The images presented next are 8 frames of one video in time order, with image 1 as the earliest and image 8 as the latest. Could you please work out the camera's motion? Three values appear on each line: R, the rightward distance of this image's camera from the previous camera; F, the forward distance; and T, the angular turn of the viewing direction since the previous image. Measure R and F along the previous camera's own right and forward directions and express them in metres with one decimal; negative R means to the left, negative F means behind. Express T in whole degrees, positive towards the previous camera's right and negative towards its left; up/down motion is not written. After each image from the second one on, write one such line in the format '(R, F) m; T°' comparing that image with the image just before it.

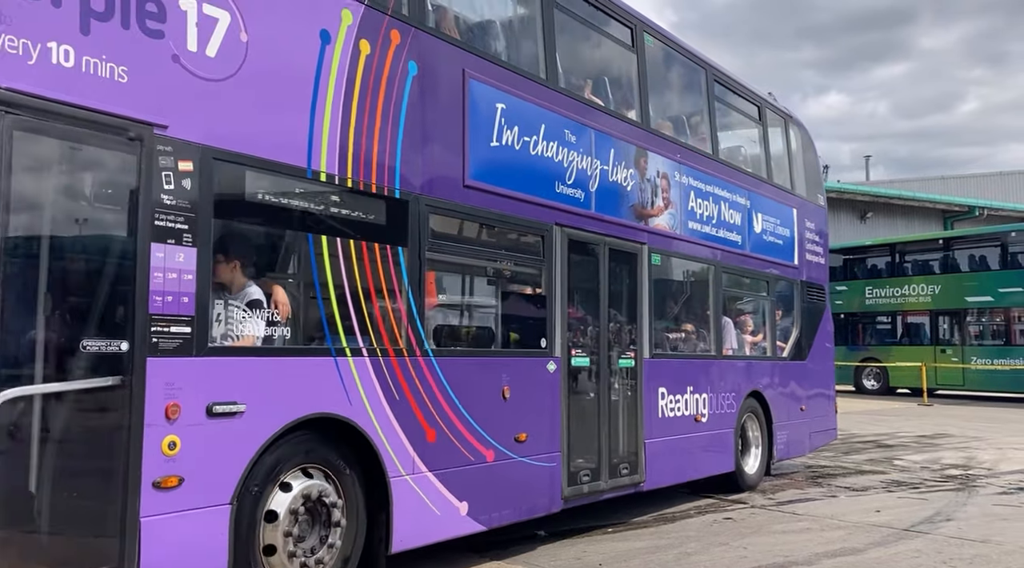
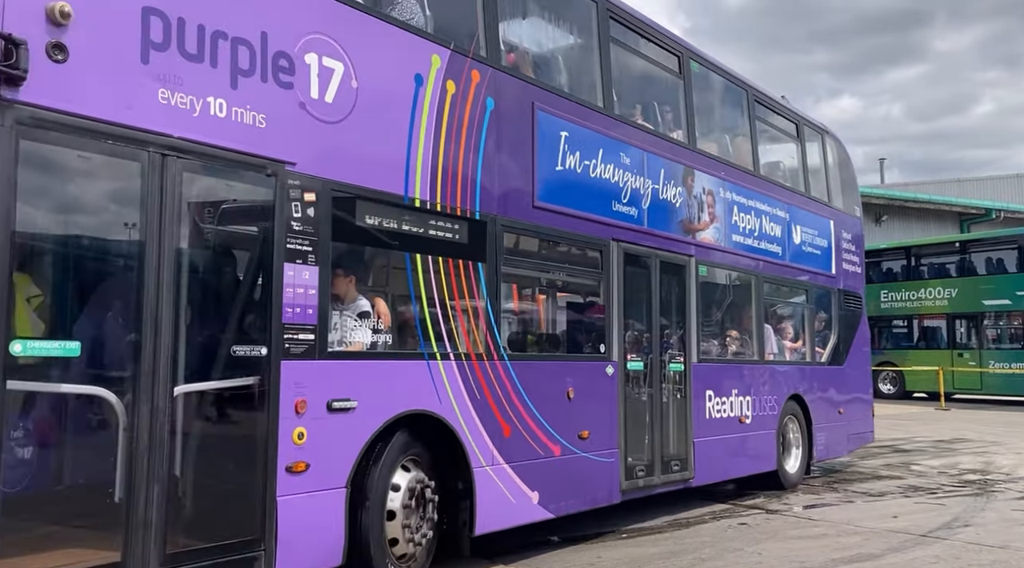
(-0.3, -0.7) m; -2°
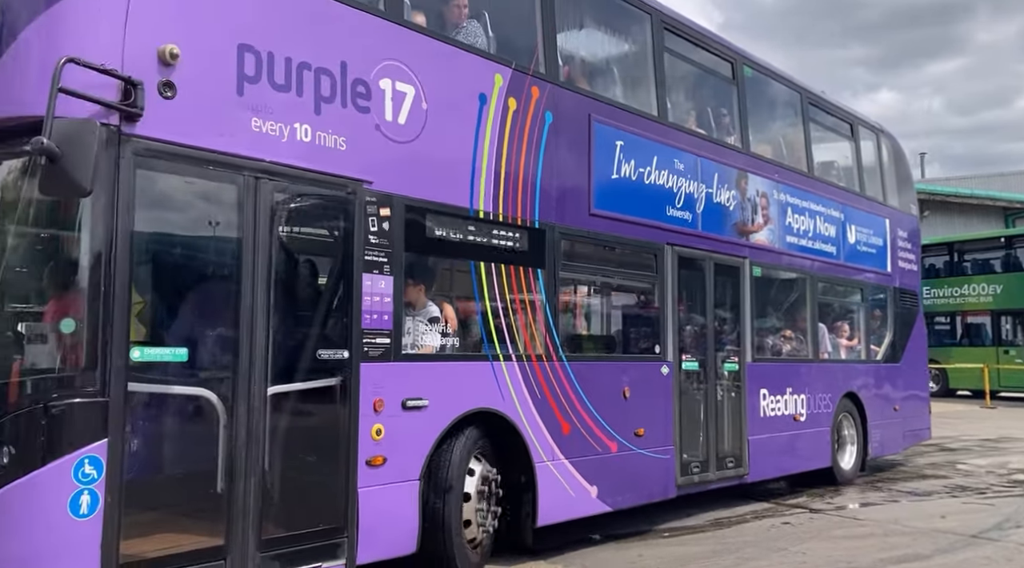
(0.0, -0.4) m; -3°
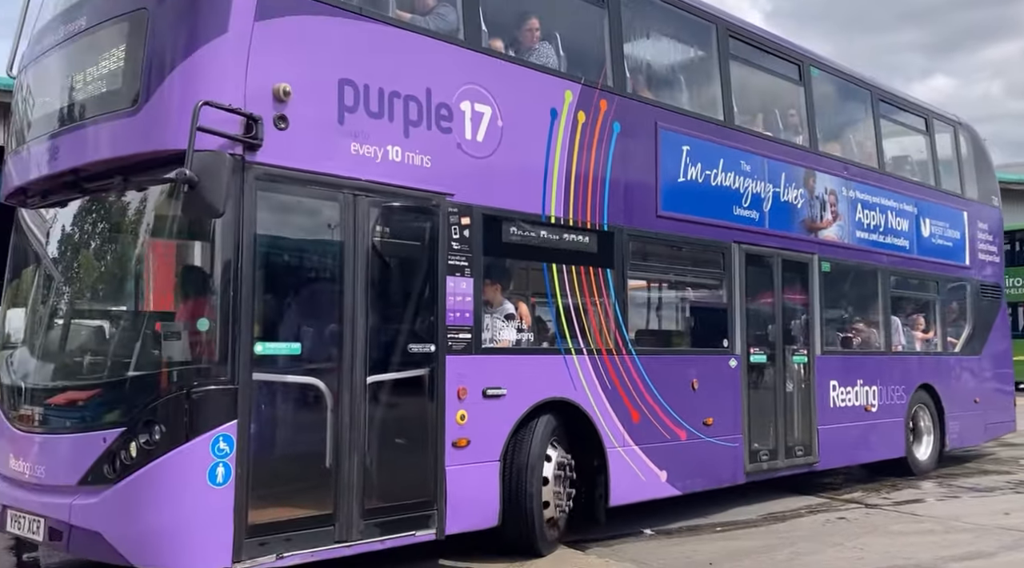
(+0.1, -0.6) m; -5°
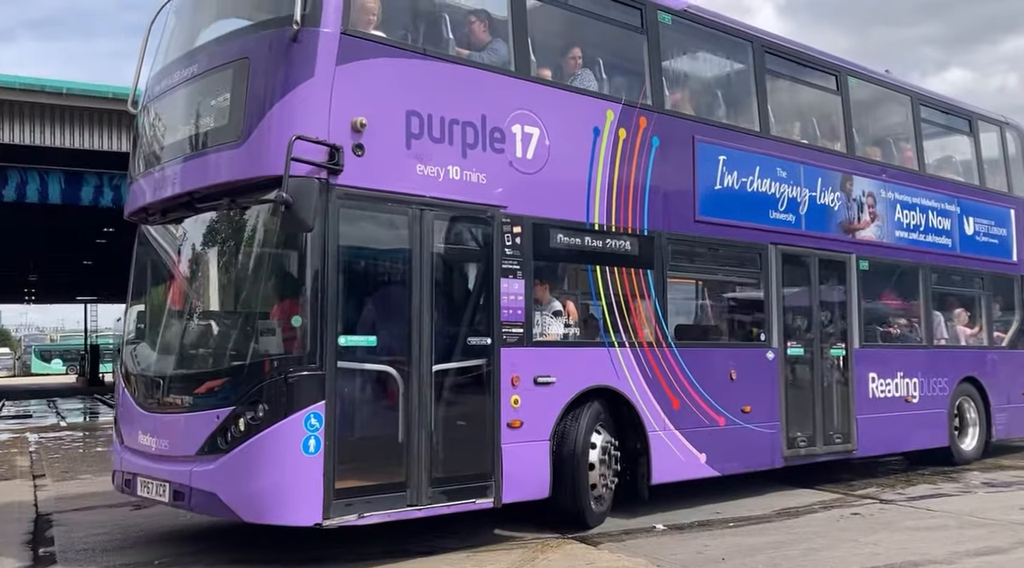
(+0.2, -0.9) m; -4°
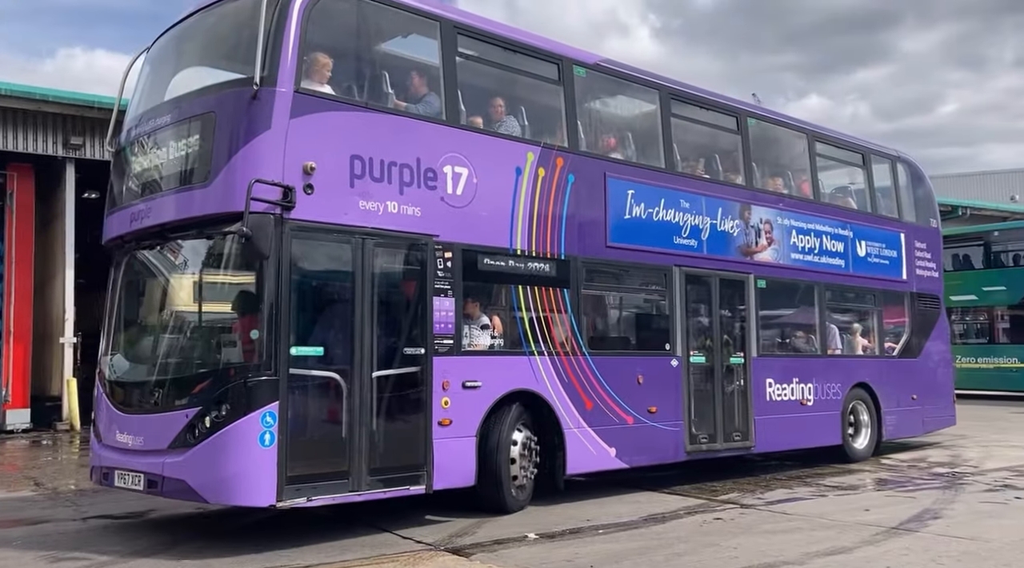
(+0.2, -1.2) m; +3°
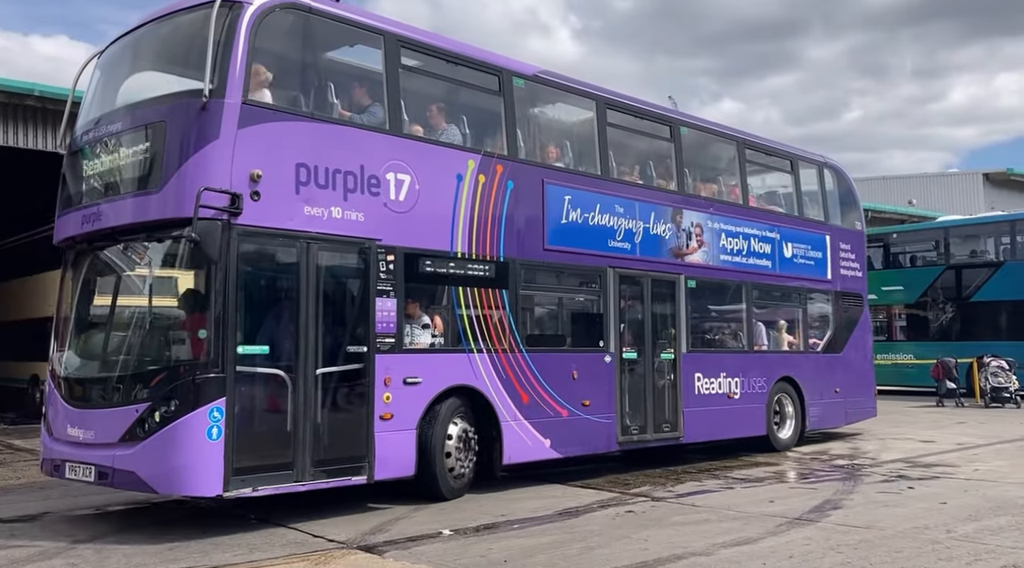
(+0.1, -0.5) m; +3°
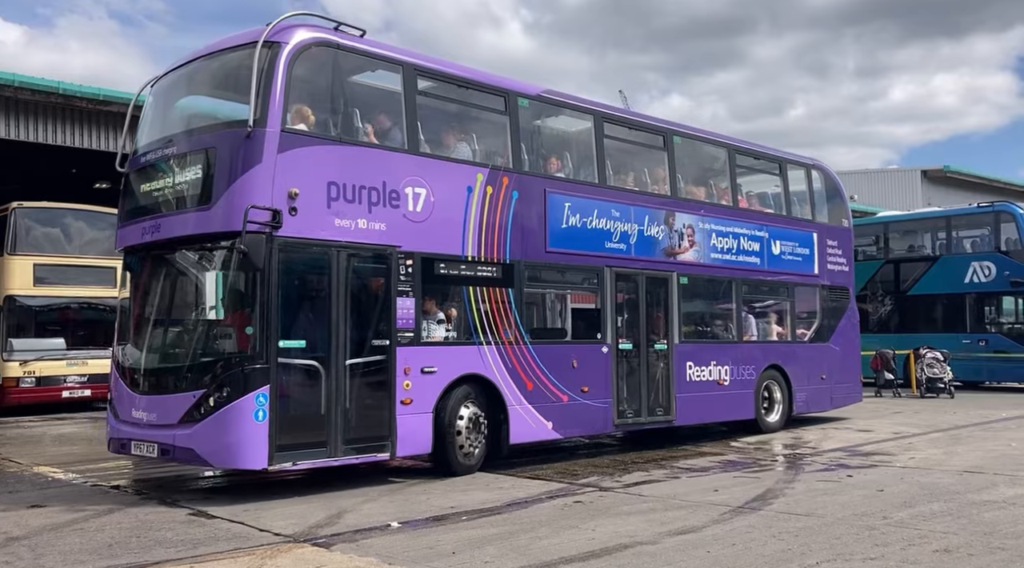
(+0.1, -1.2) m; -1°
